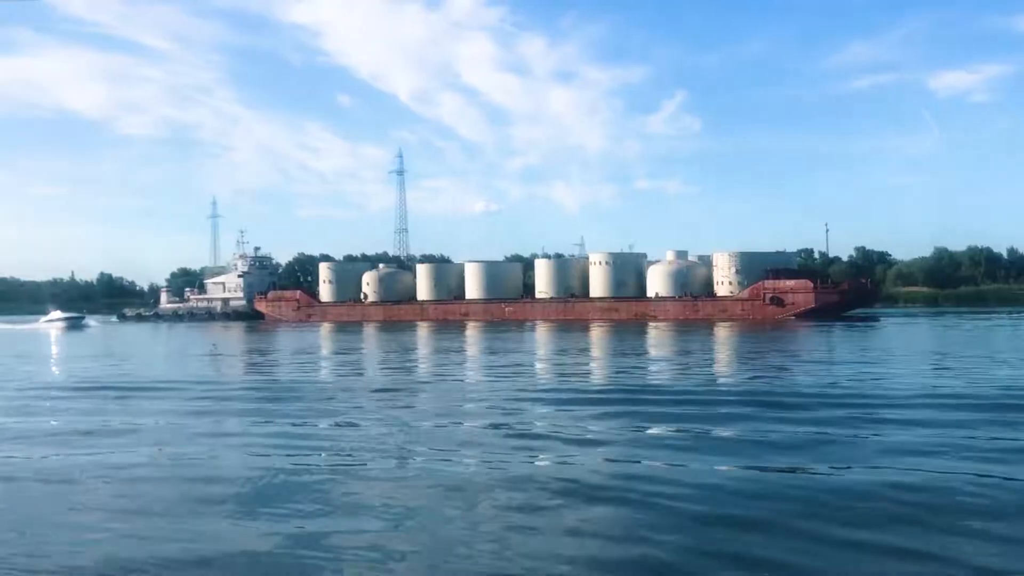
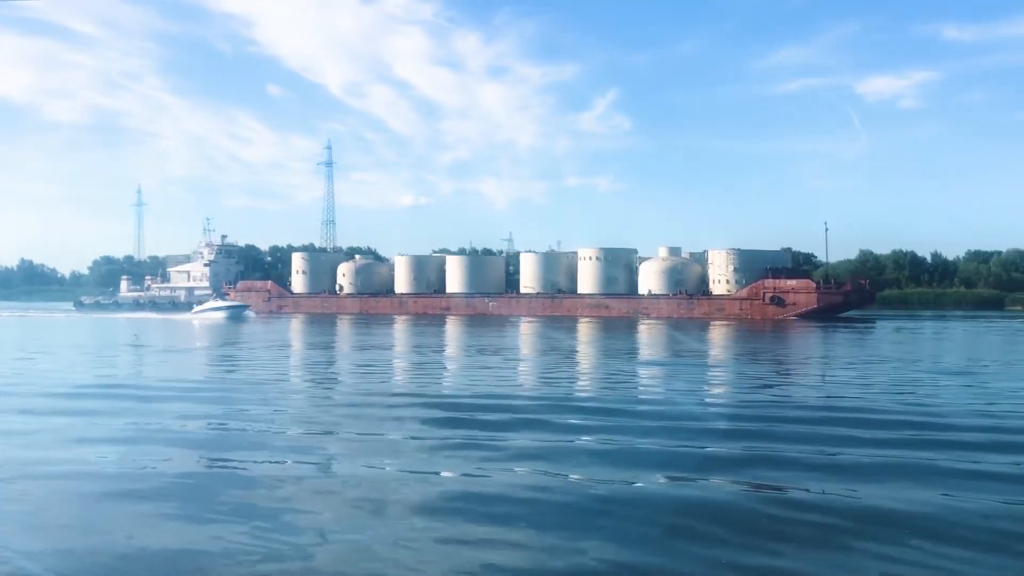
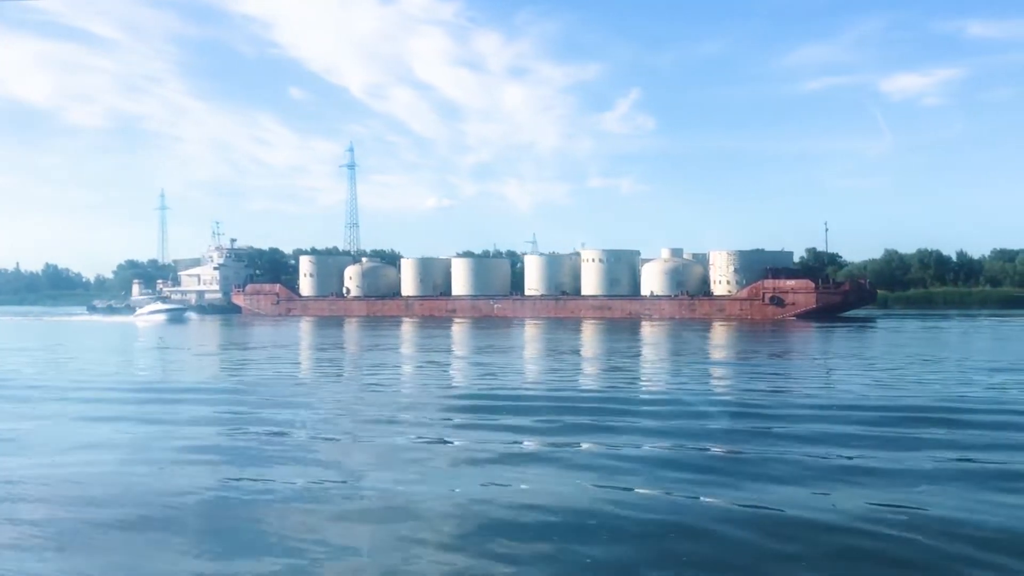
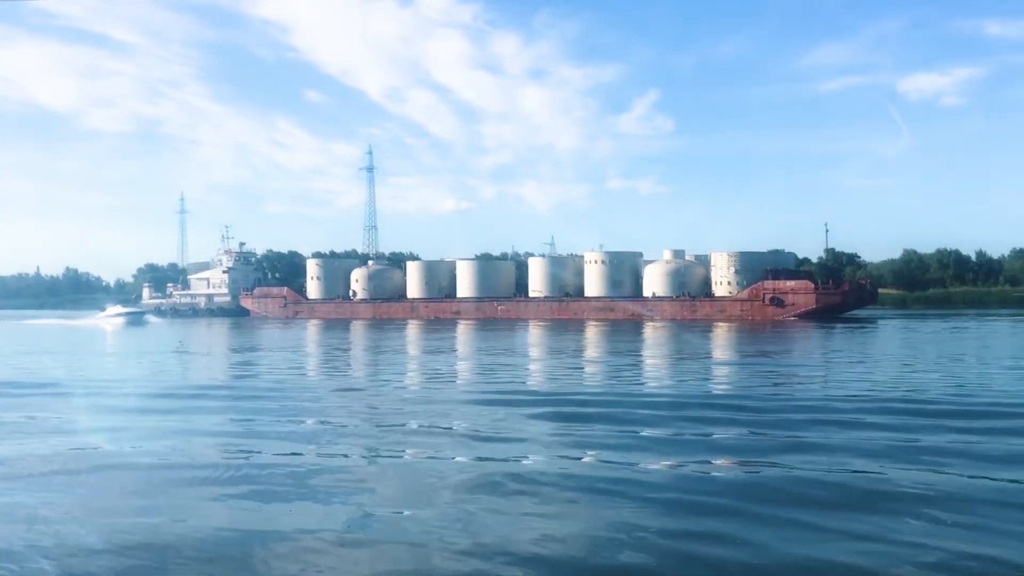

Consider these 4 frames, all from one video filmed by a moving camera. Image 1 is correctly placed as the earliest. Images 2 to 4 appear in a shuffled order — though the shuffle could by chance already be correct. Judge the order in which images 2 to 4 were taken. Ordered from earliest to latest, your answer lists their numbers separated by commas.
4, 3, 2
